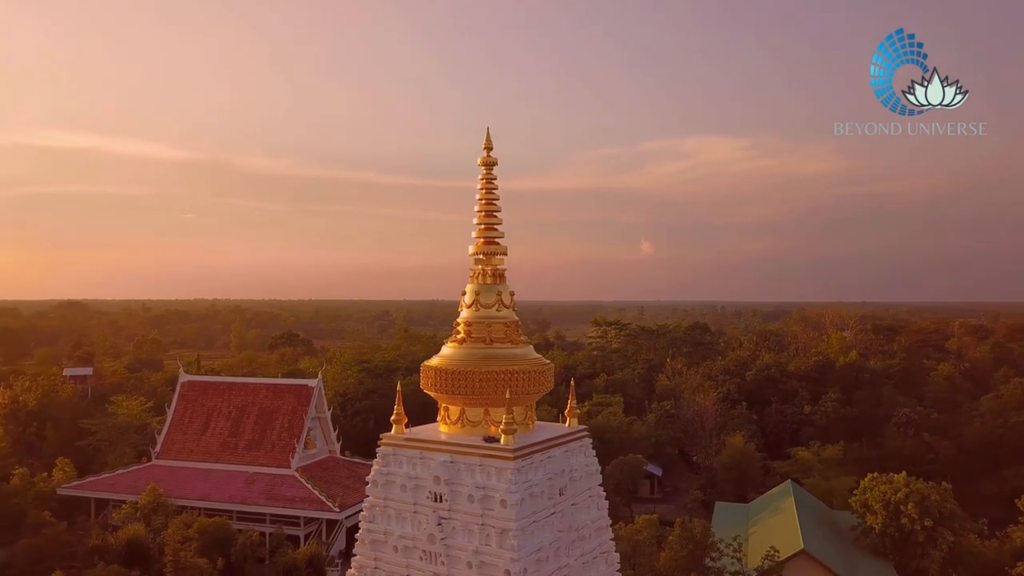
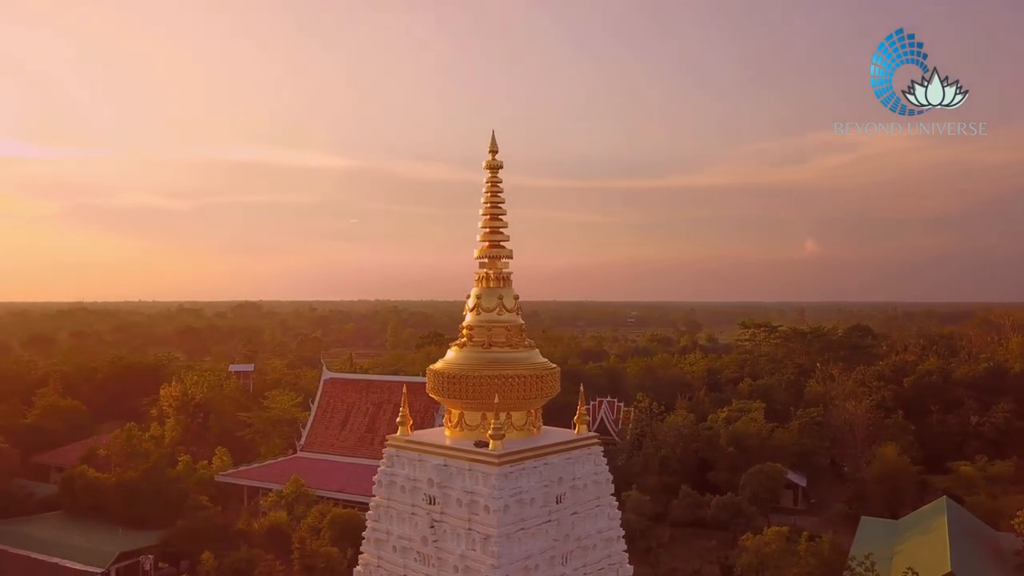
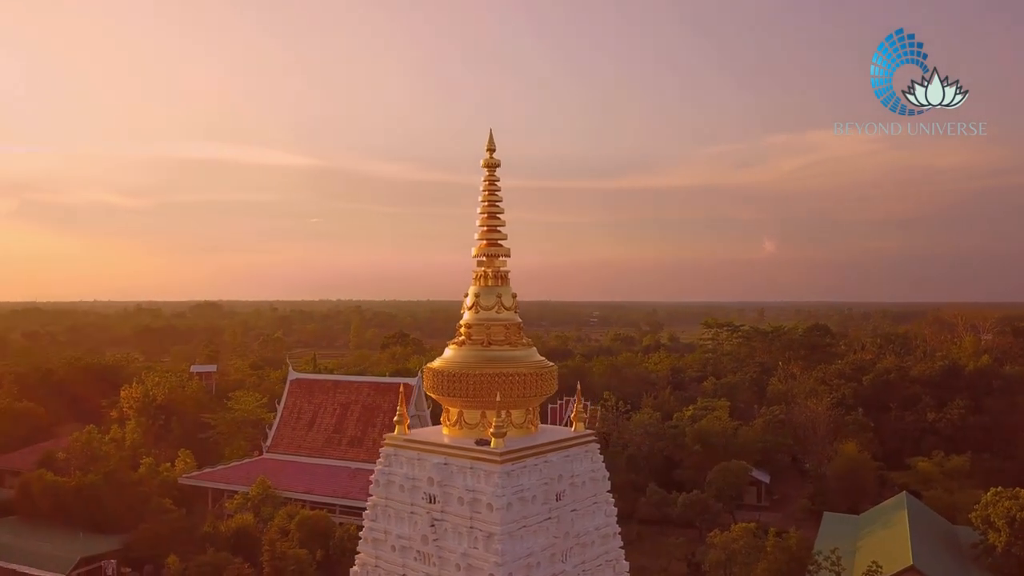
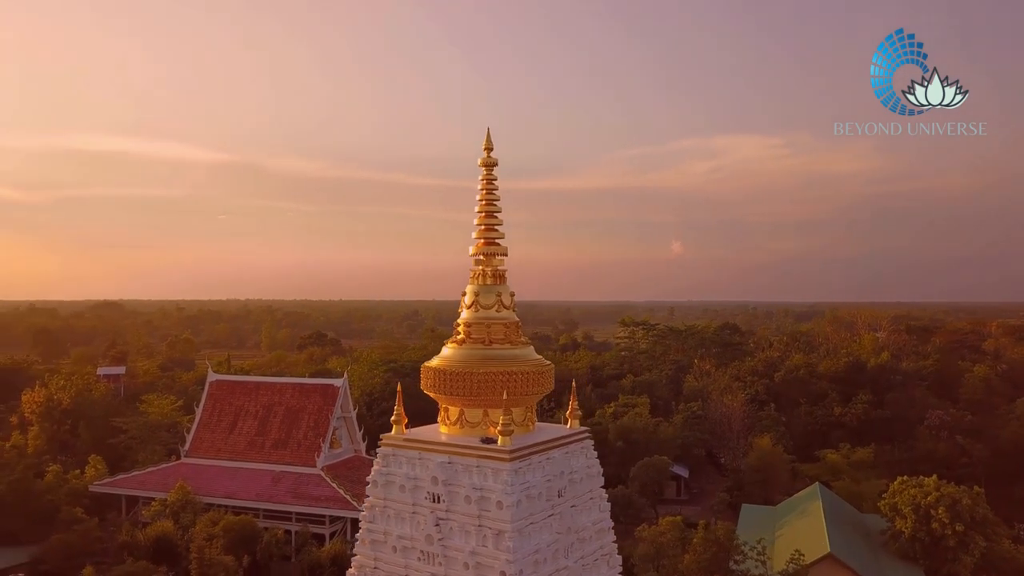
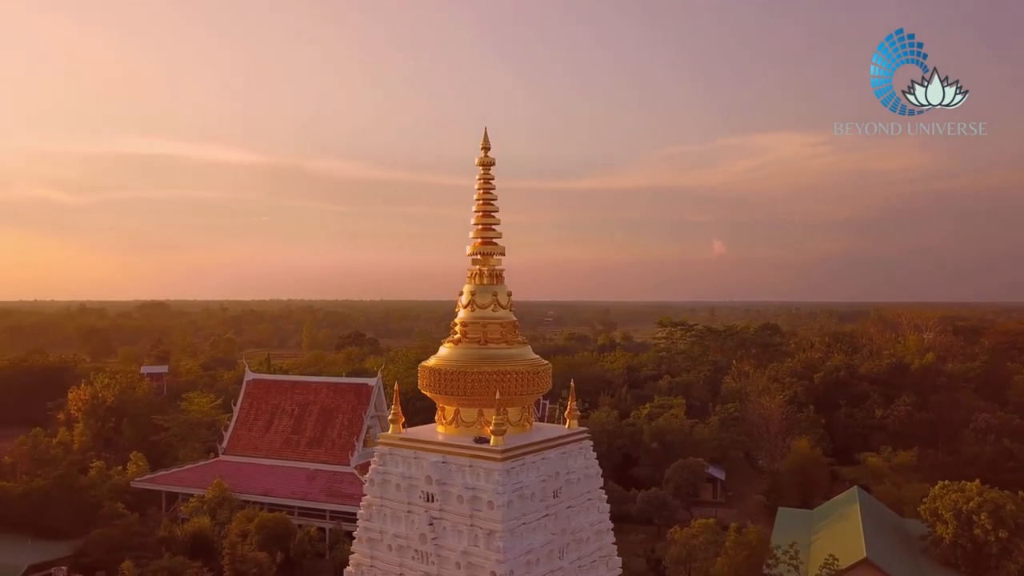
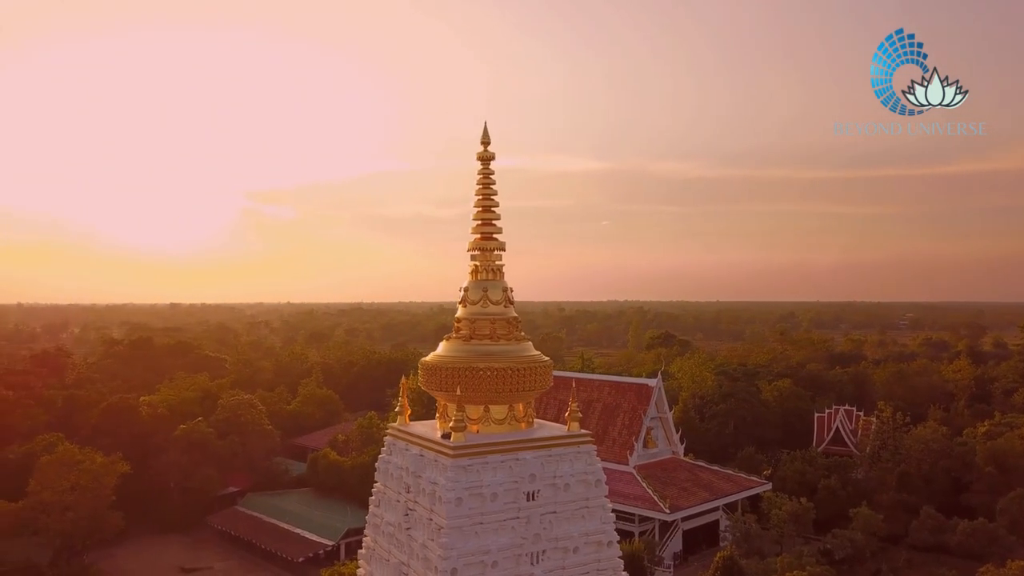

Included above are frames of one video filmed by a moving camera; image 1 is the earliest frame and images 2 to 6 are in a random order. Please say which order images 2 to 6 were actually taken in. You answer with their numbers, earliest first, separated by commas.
4, 5, 3, 2, 6
